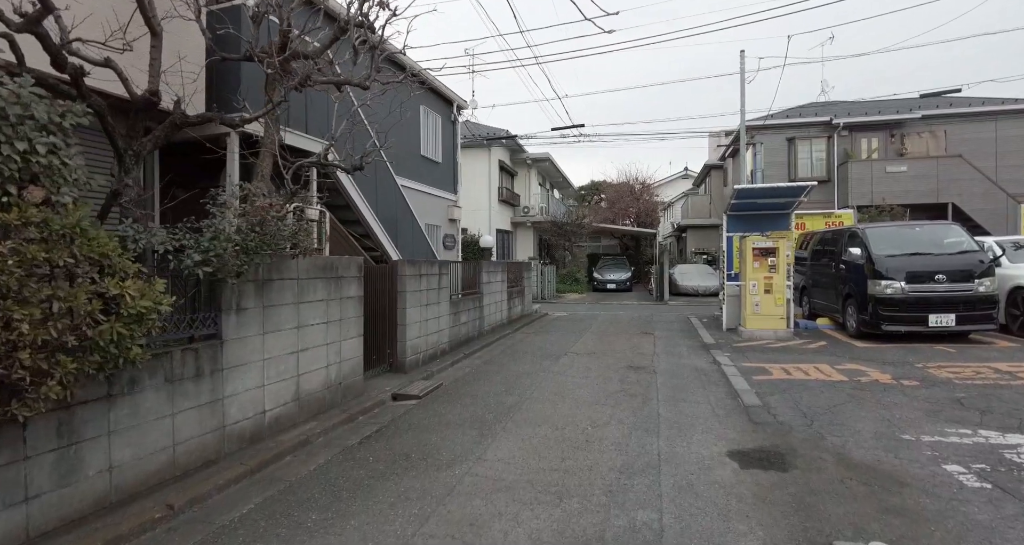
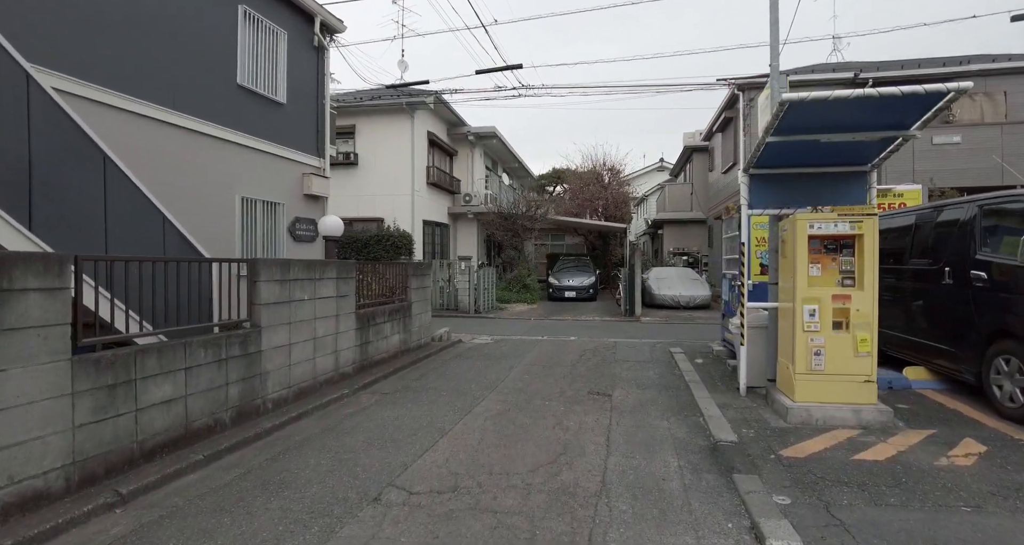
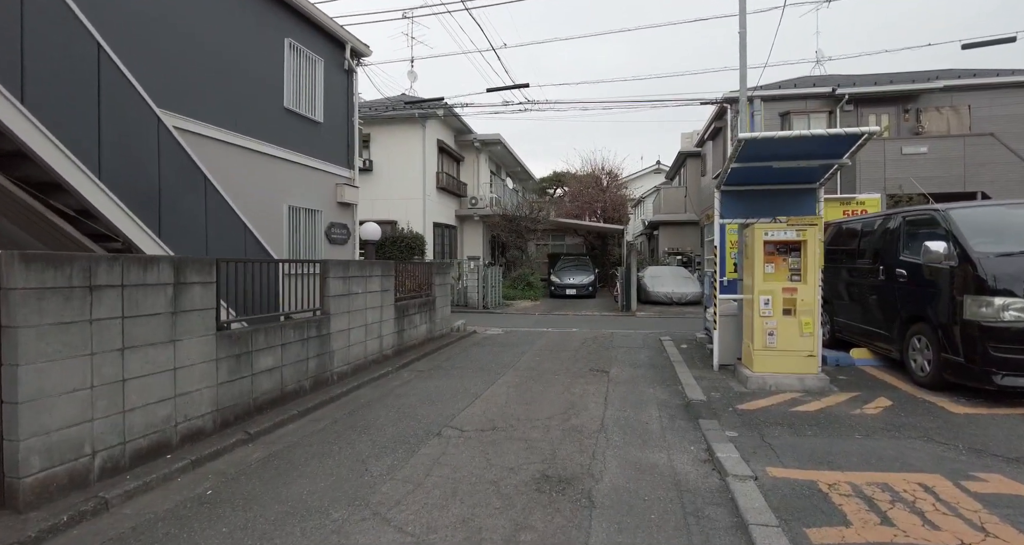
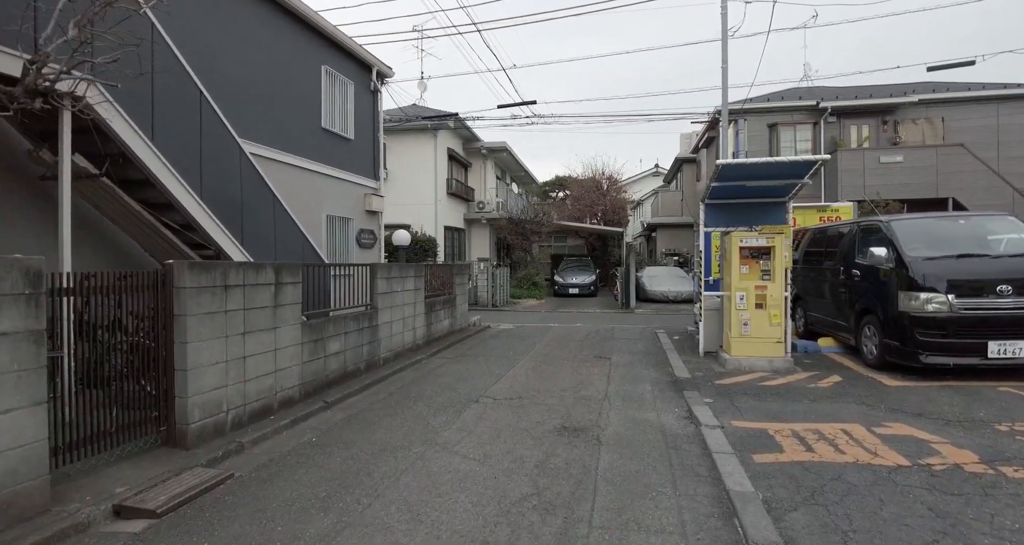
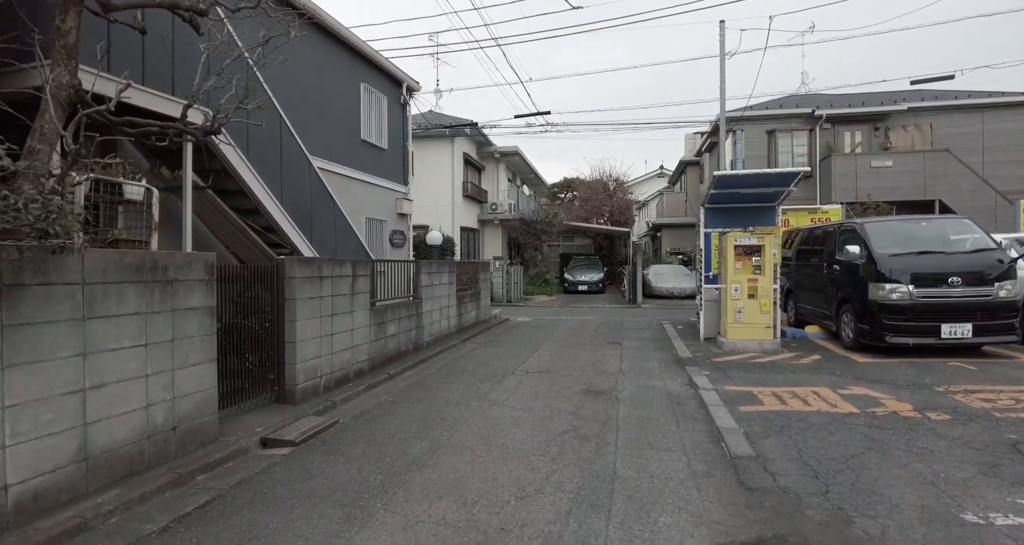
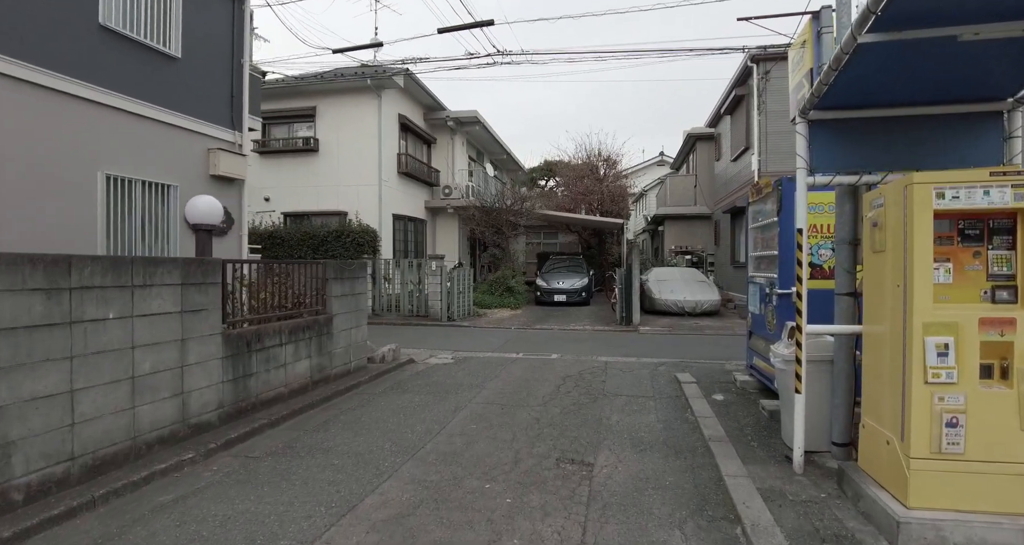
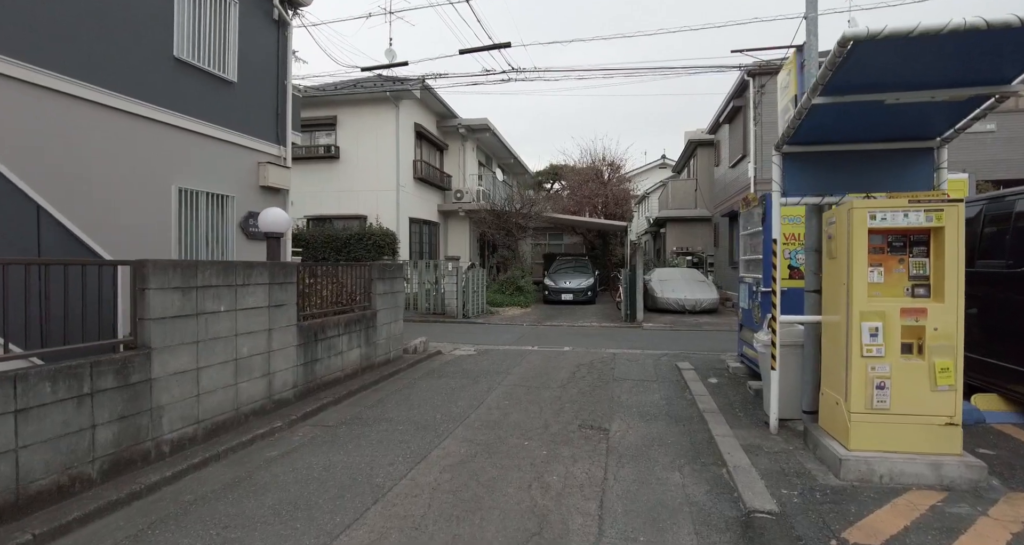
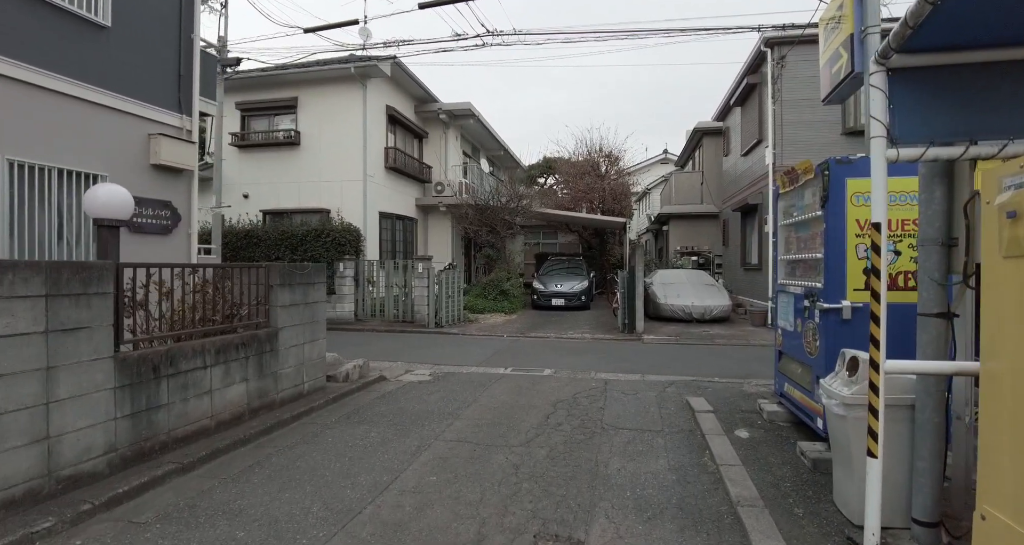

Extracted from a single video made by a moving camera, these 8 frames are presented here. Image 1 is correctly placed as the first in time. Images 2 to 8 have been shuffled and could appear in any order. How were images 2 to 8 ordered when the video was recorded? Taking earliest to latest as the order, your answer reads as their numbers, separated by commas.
5, 4, 3, 2, 7, 6, 8
